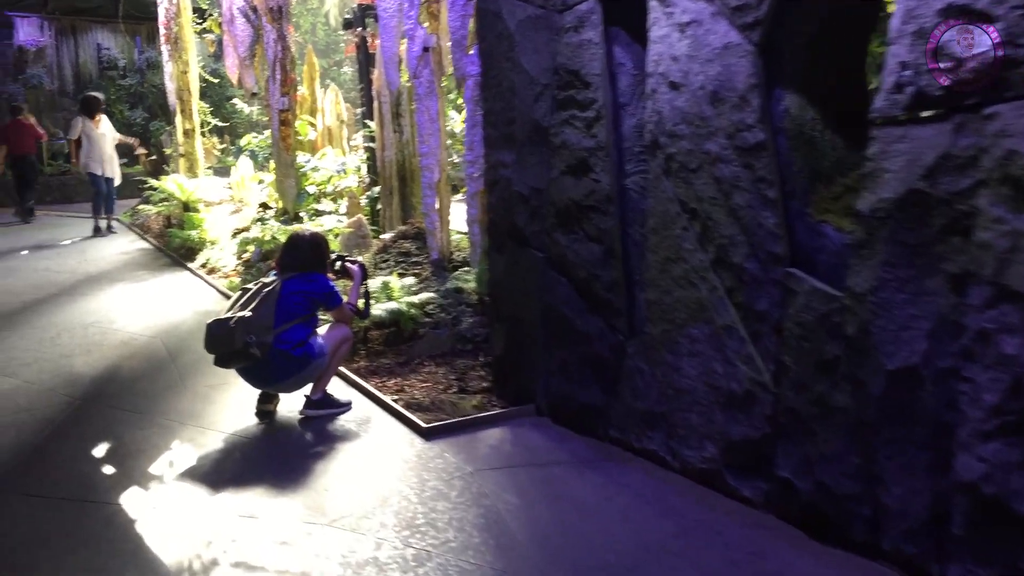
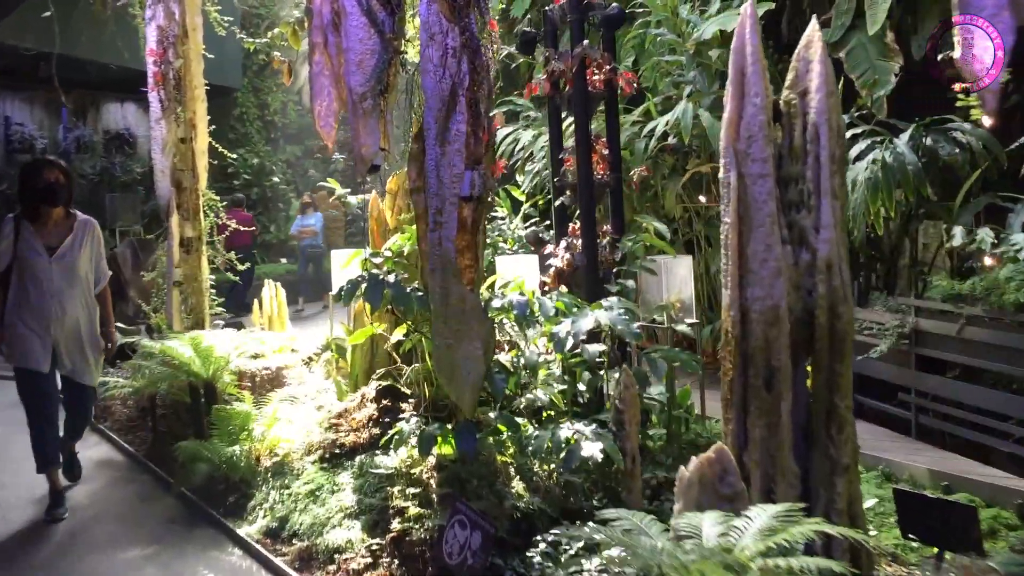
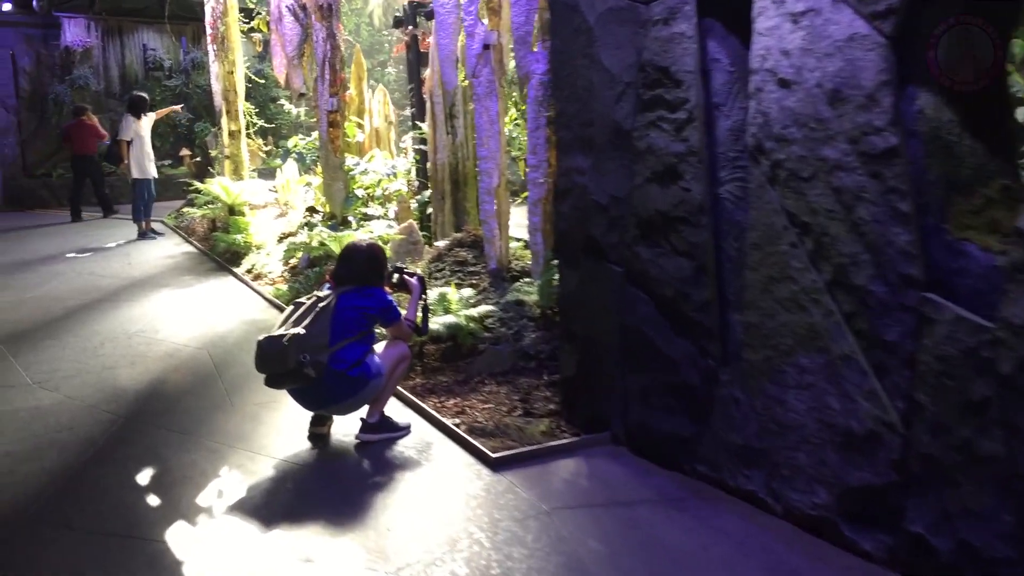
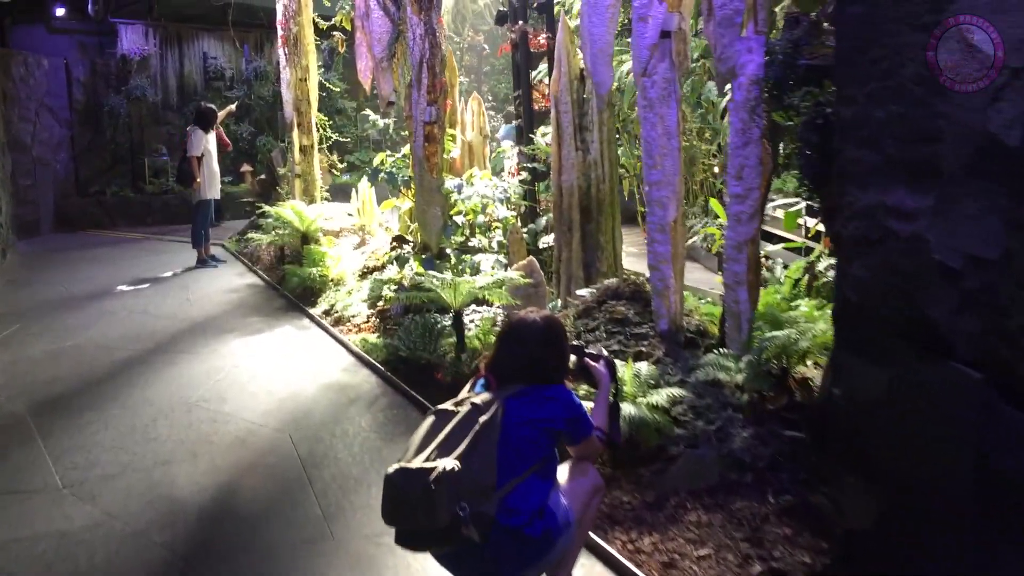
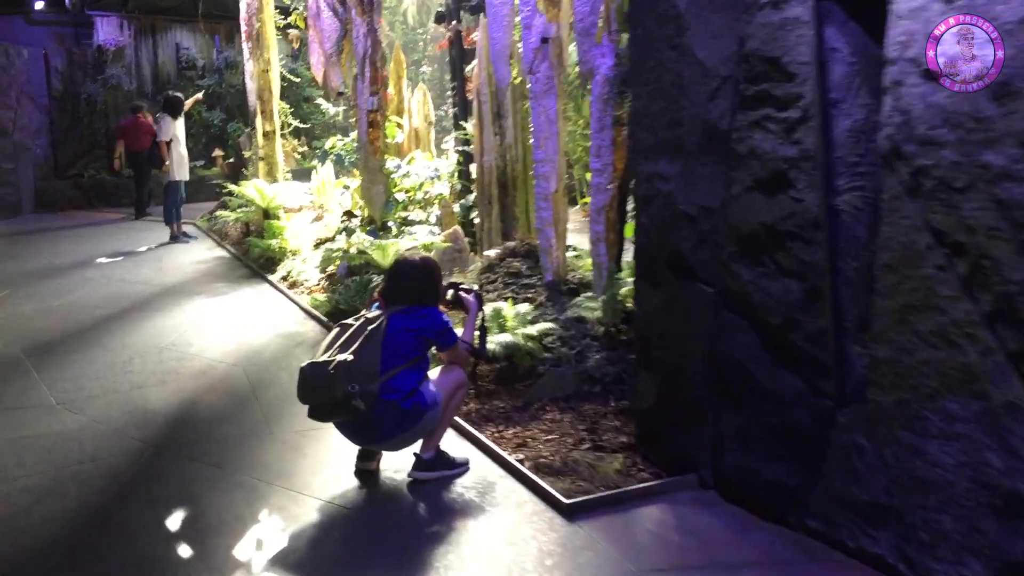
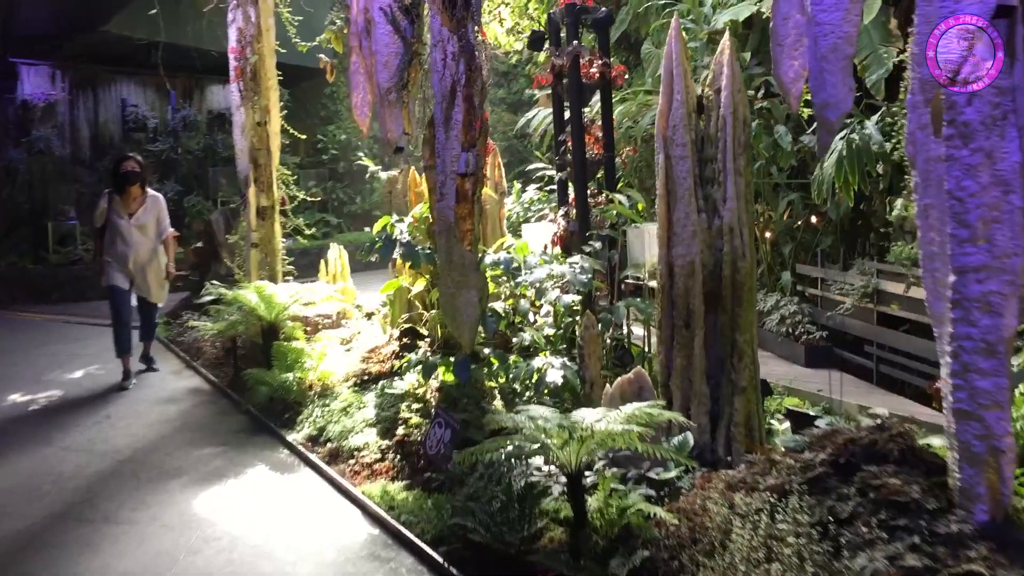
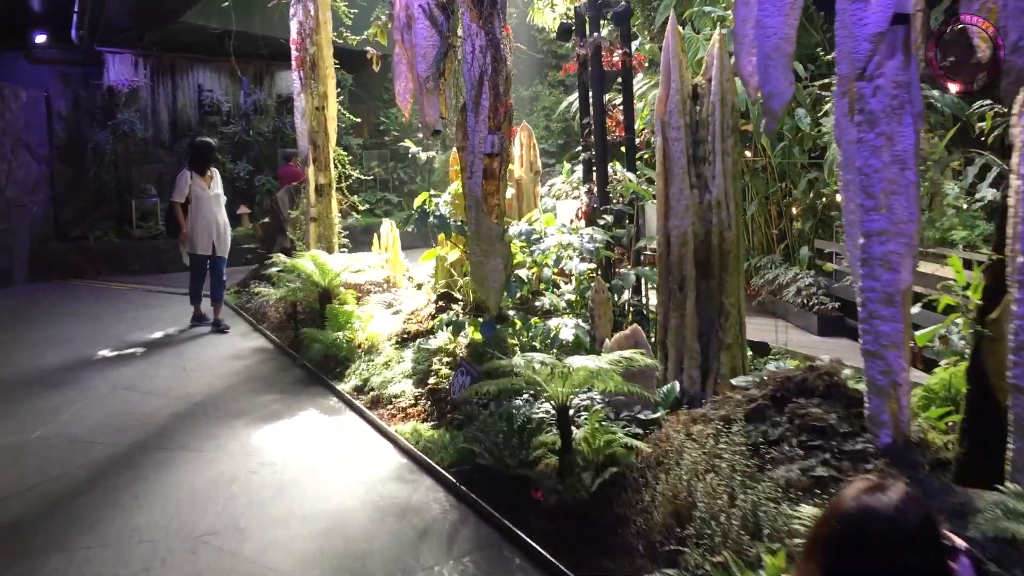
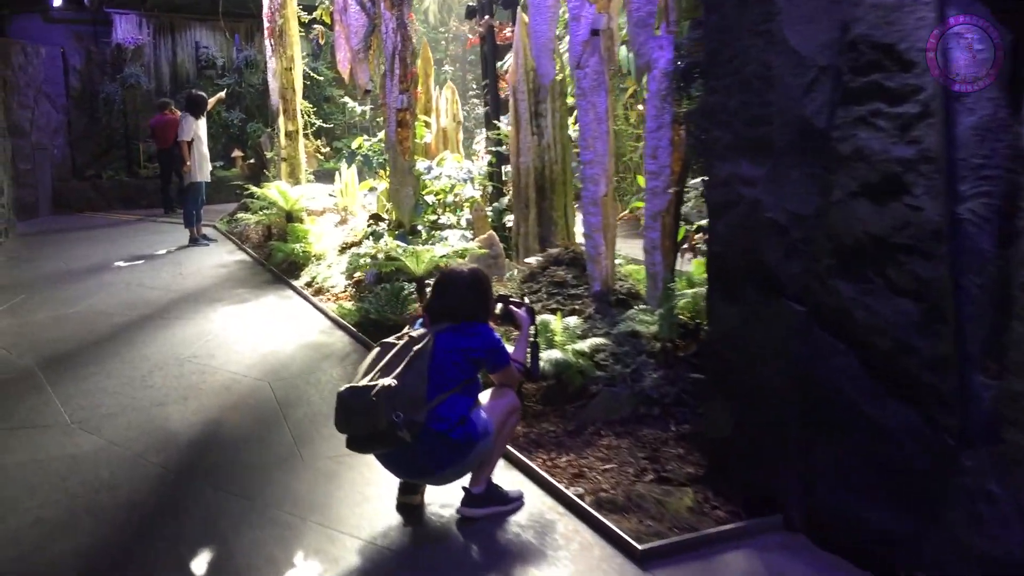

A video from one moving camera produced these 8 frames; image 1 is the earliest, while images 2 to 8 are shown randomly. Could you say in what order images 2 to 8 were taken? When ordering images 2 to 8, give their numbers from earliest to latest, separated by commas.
3, 5, 8, 4, 7, 6, 2
